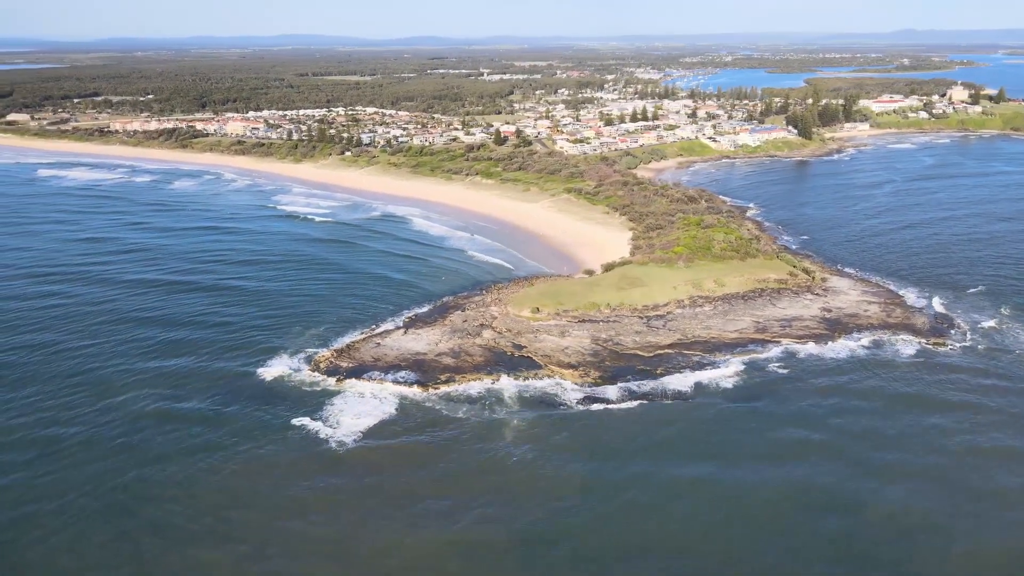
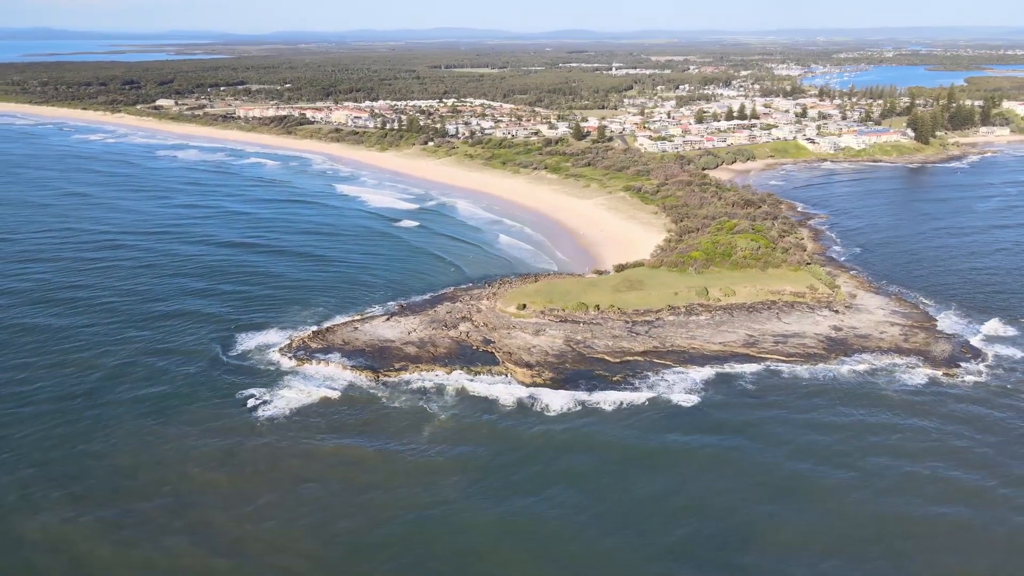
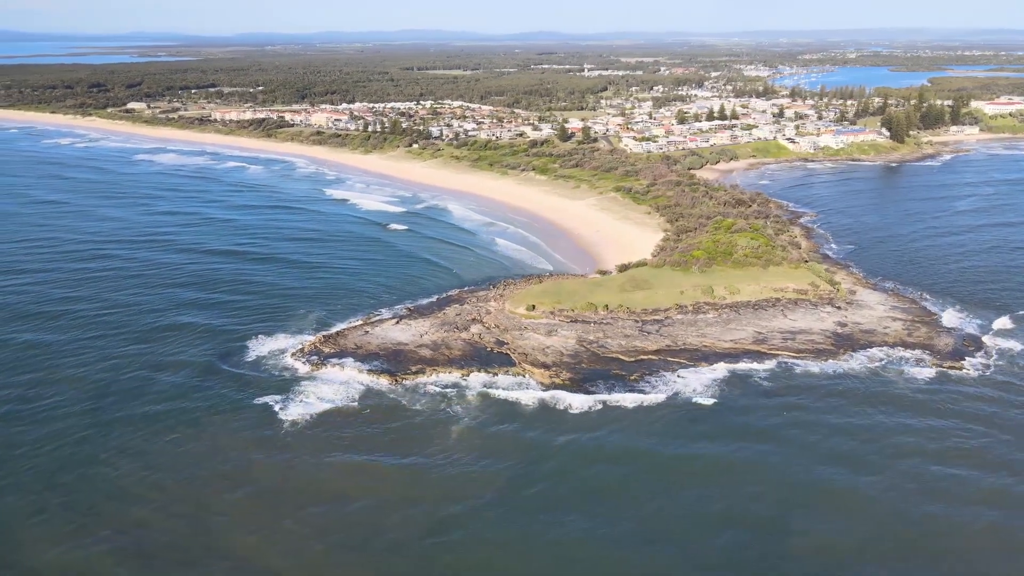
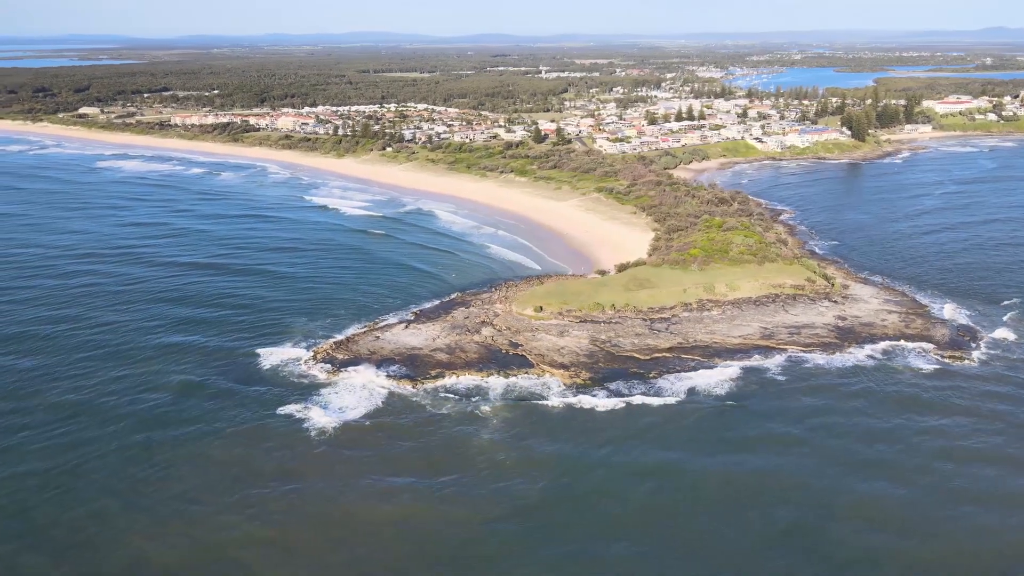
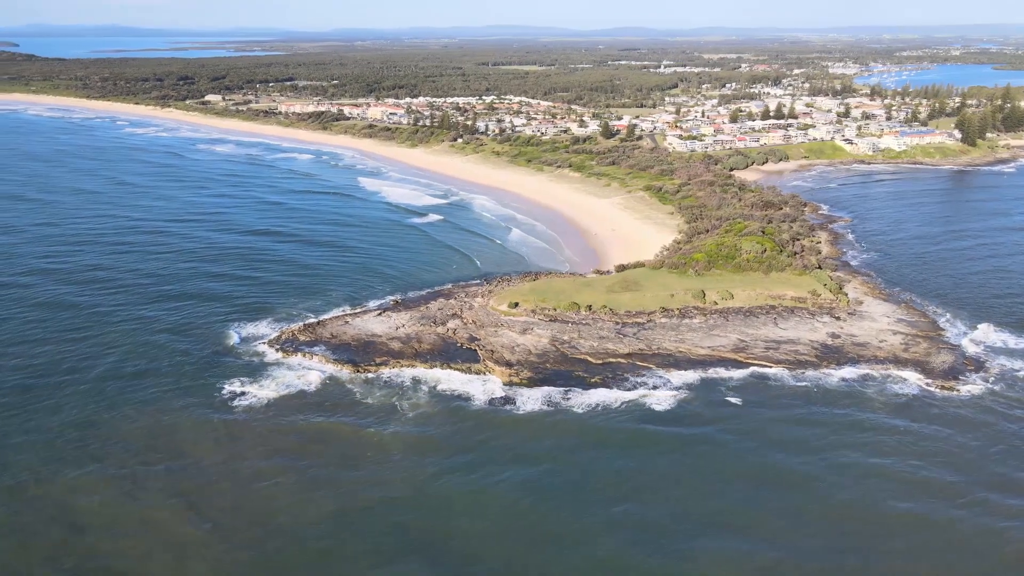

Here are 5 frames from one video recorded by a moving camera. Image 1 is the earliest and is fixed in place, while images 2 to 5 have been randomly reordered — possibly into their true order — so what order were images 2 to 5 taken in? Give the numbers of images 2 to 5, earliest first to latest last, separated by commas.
4, 3, 2, 5
